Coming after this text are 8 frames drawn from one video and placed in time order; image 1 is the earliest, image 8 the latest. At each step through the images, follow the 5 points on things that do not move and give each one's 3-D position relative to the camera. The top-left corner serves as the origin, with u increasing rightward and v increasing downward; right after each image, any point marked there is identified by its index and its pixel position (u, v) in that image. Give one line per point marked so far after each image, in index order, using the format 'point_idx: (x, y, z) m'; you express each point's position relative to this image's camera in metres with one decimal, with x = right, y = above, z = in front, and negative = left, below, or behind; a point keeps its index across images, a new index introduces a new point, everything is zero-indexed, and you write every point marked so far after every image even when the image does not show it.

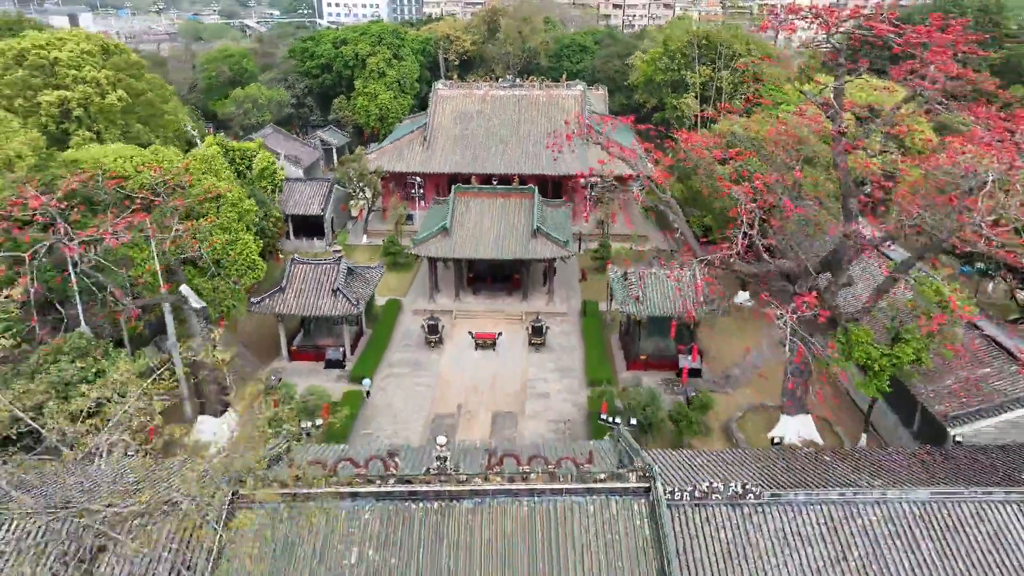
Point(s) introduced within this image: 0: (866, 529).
0: (+5.2, -3.5, +10.1) m
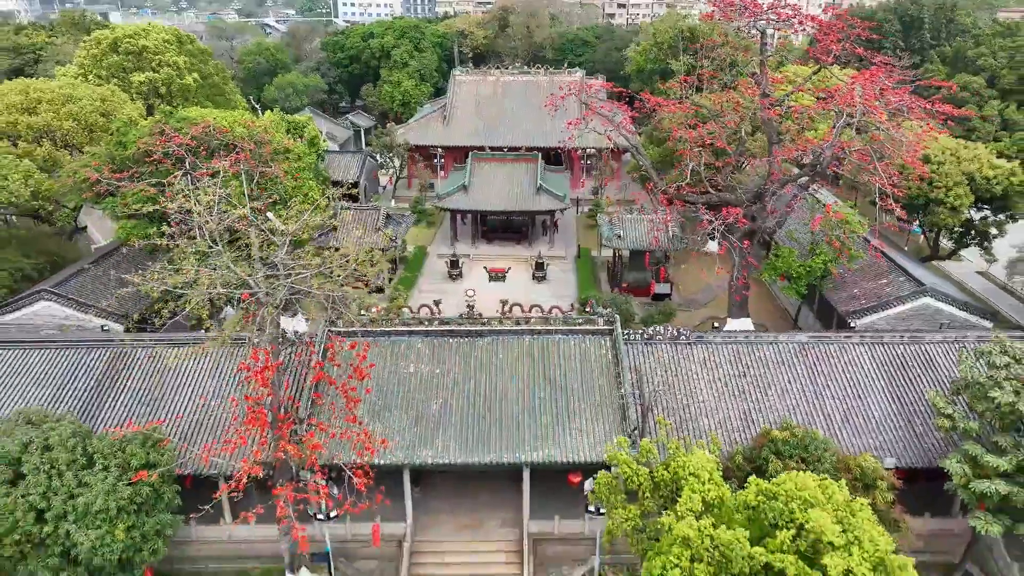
0: (+5.3, -1.5, +14.9) m
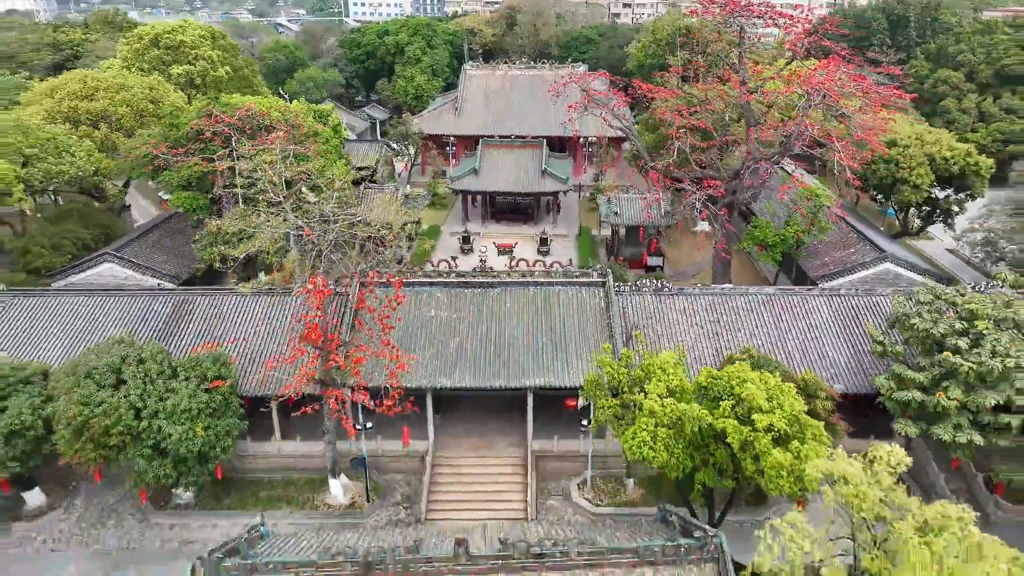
0: (+5.5, -0.5, +17.3) m
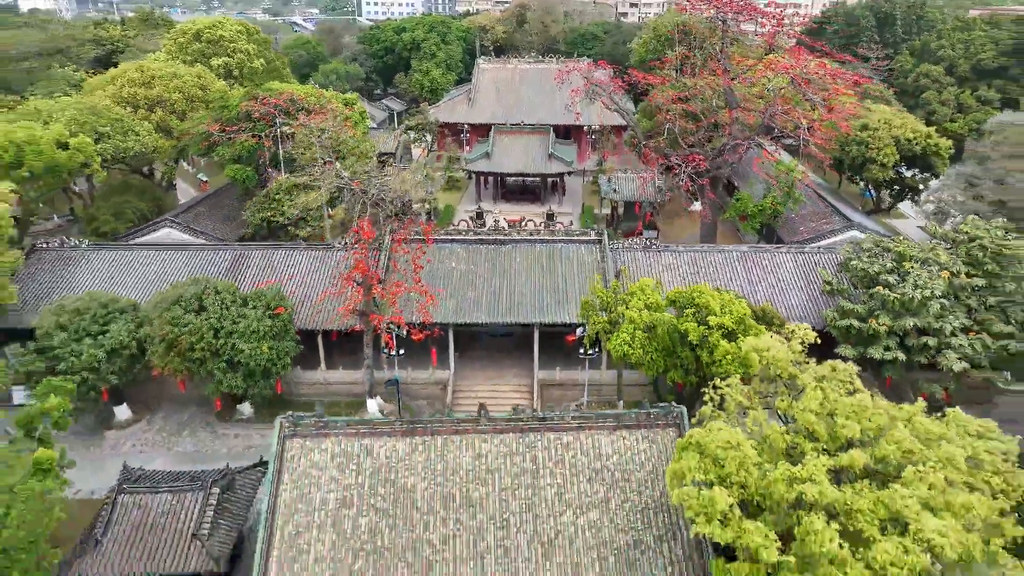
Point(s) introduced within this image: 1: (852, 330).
0: (+5.8, +0.8, +20.2) m
1: (+7.8, -1.0, +16.1) m
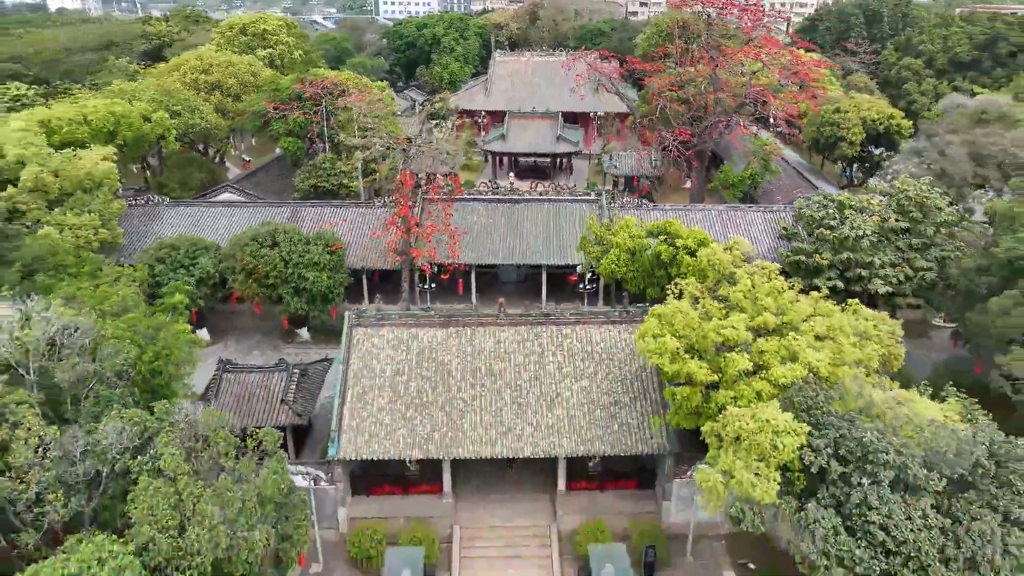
0: (+6.2, +2.4, +23.9) m
1: (+8.1, +0.6, +19.7) m
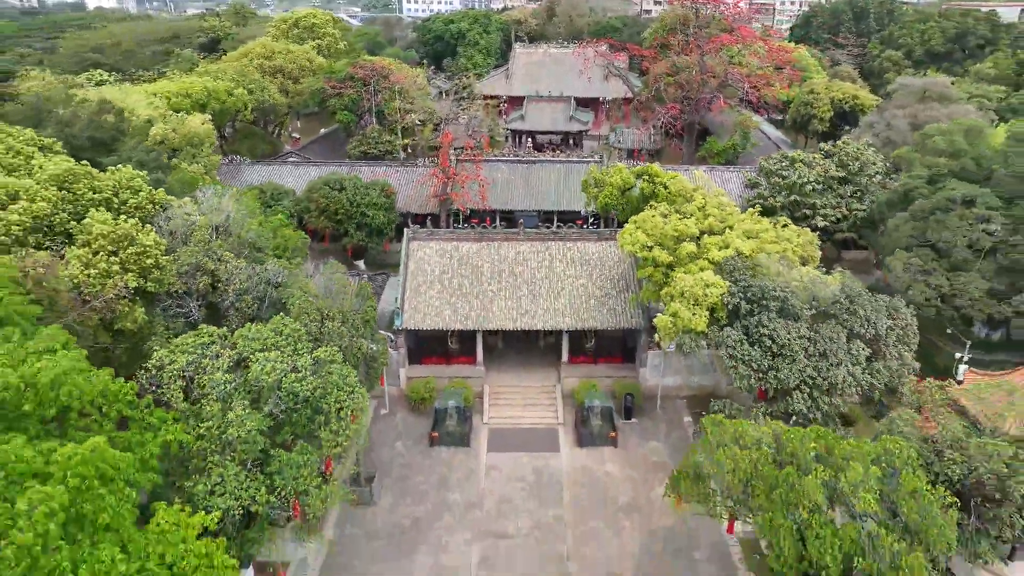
0: (+6.9, +4.6, +28.9) m
1: (+8.7, +2.8, +24.7) m
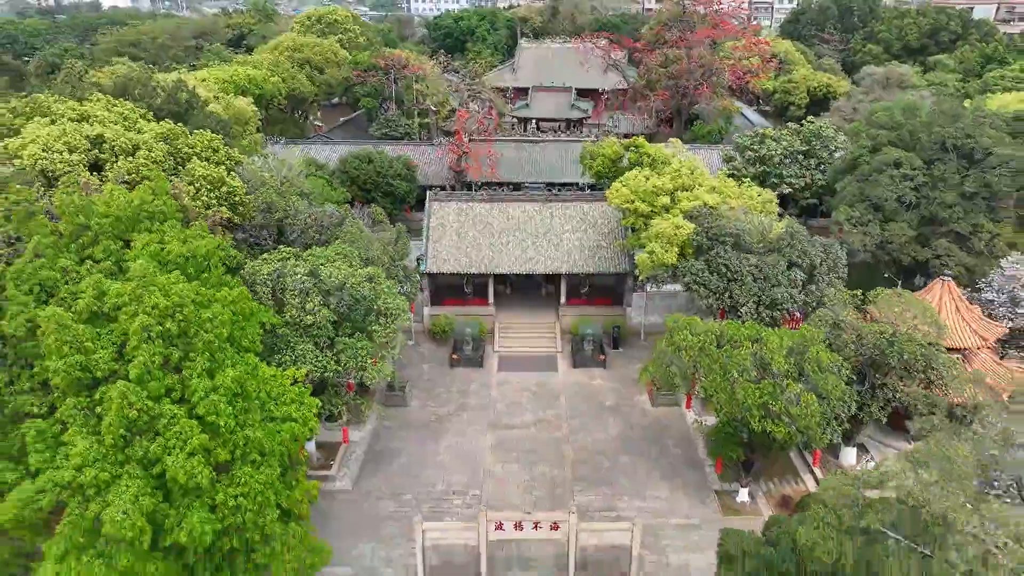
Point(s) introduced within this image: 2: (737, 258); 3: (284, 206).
0: (+7.2, +6.2, +32.5) m
1: (+9.0, +4.4, +28.4) m
2: (+5.9, +0.8, +18.3) m
3: (-5.8, +2.0, +17.8) m
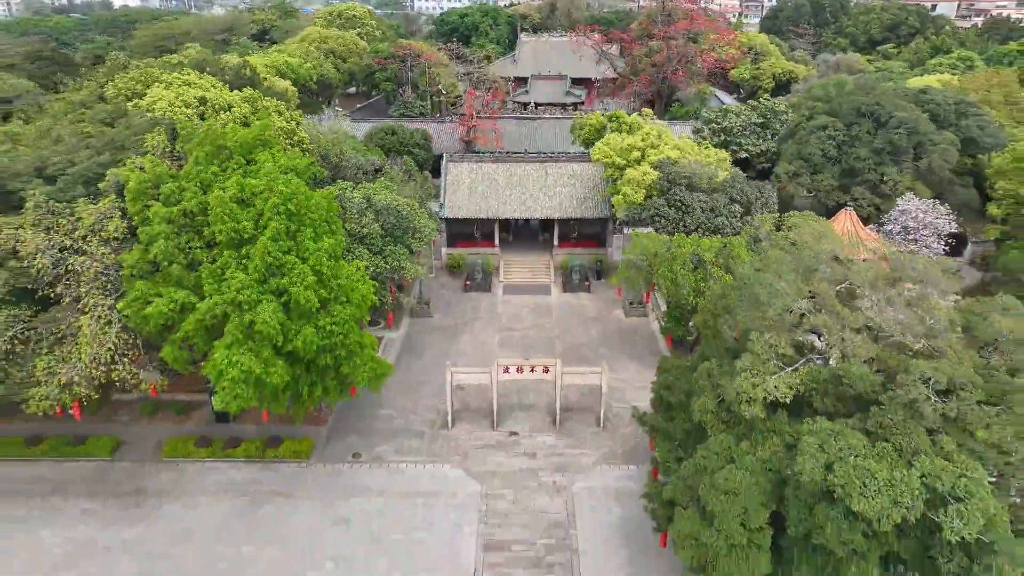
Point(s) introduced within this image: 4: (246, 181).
0: (+7.3, +8.5, +37.7) m
1: (+9.1, +6.7, +33.6) m
2: (+5.9, +3.1, +23.5) m
3: (-5.7, +4.3, +23.1) m
4: (-6.0, +2.4, +15.8) m
